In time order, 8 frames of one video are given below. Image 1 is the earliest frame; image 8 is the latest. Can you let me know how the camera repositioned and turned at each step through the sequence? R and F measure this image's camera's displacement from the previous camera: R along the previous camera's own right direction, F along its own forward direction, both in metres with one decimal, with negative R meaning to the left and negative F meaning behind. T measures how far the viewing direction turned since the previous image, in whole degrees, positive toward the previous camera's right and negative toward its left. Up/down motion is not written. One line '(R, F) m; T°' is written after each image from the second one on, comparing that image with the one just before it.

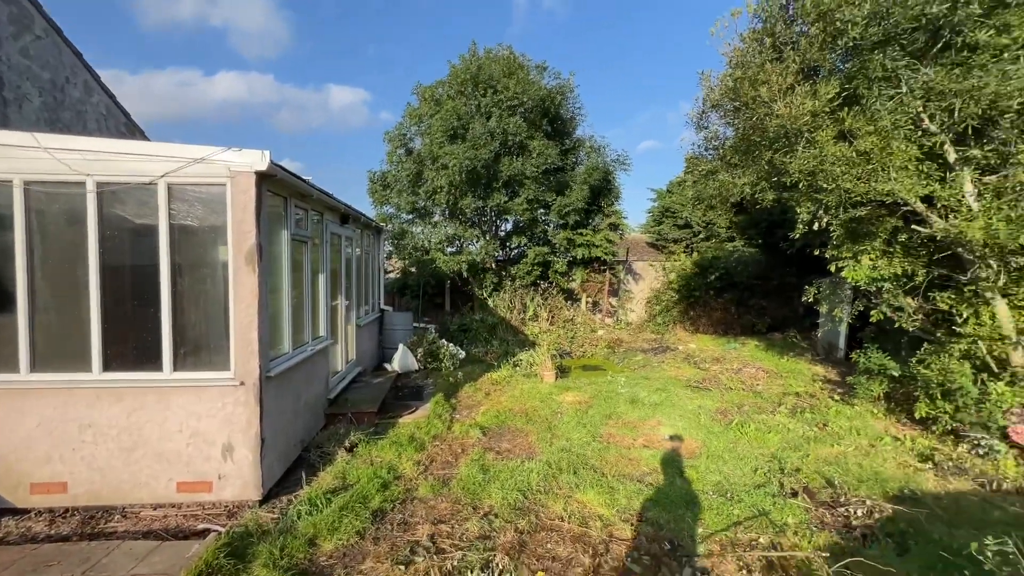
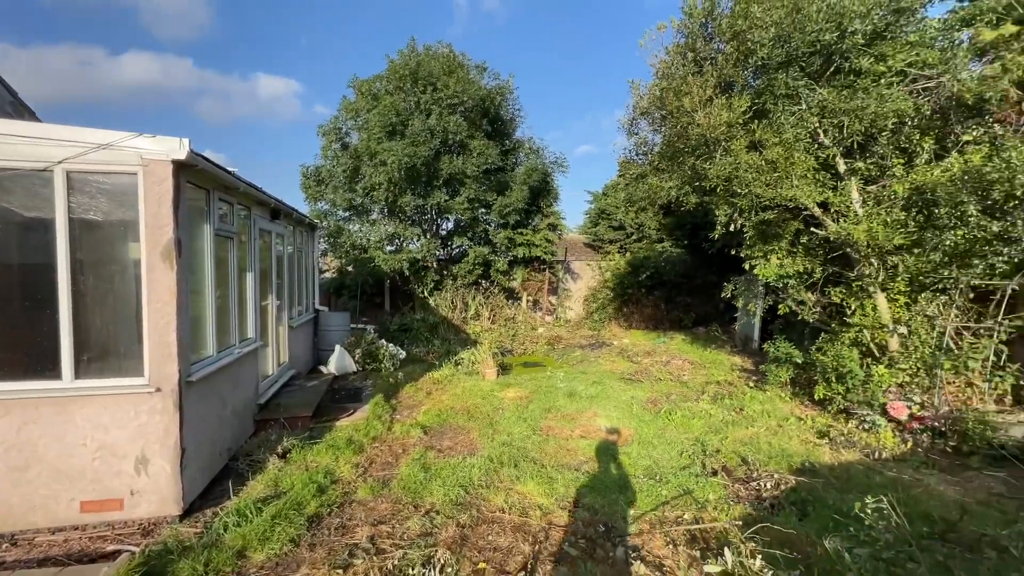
(0.0, -0.1) m; +7°
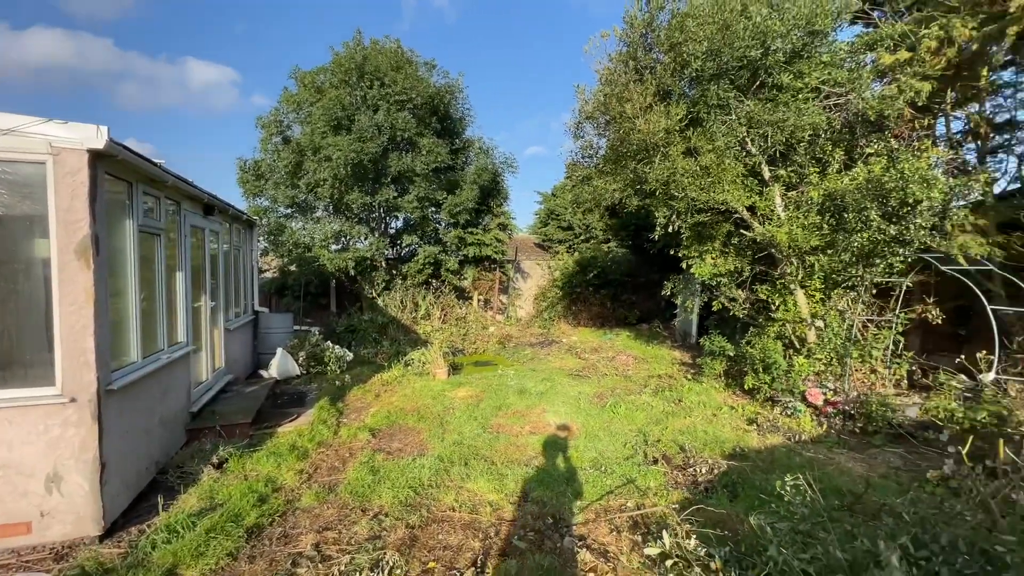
(0.0, 0.0) m; +6°
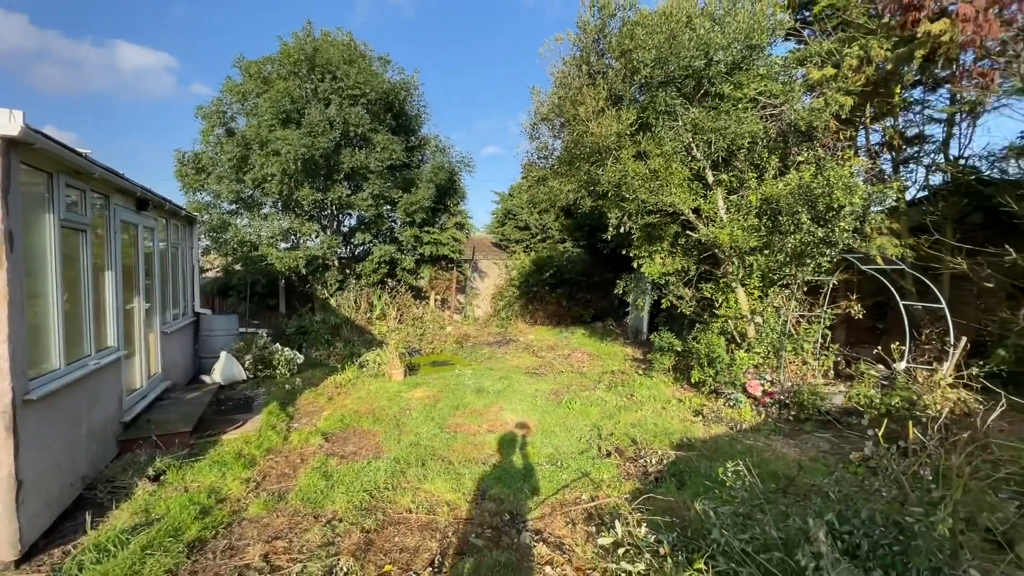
(0.0, 0.0) m; +5°
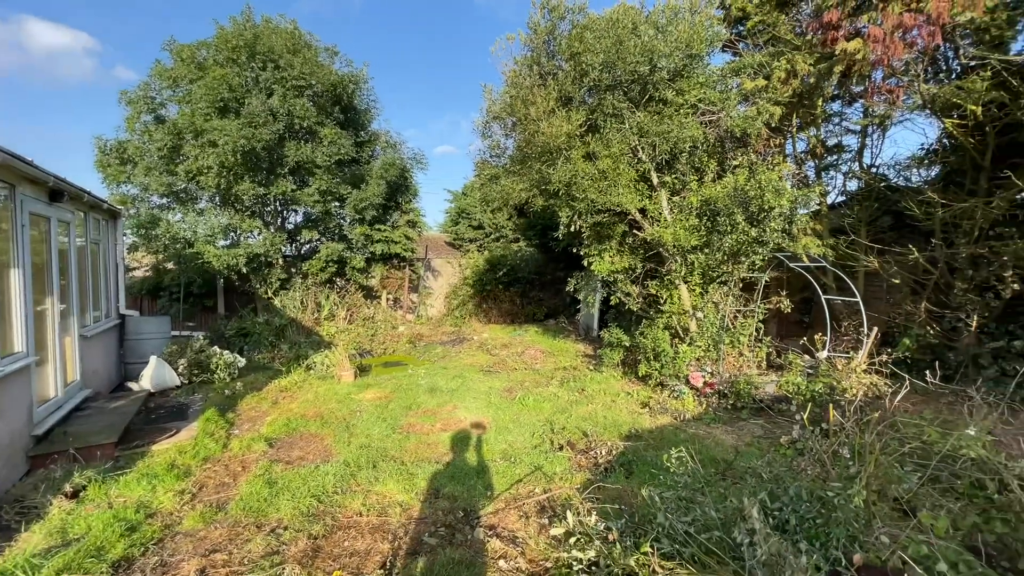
(0.0, 0.0) m; +6°
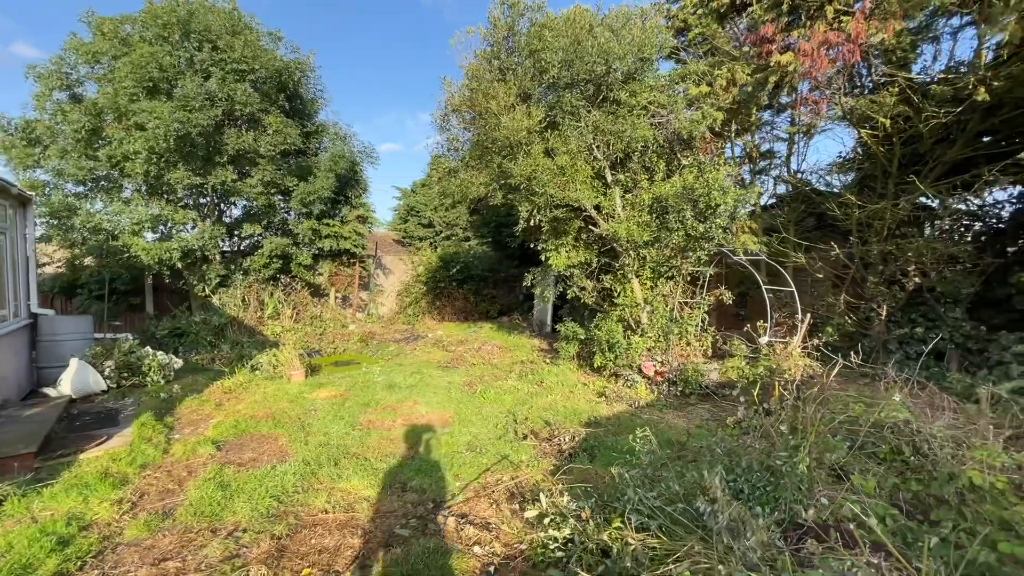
(-0.2, 0.0) m; +7°
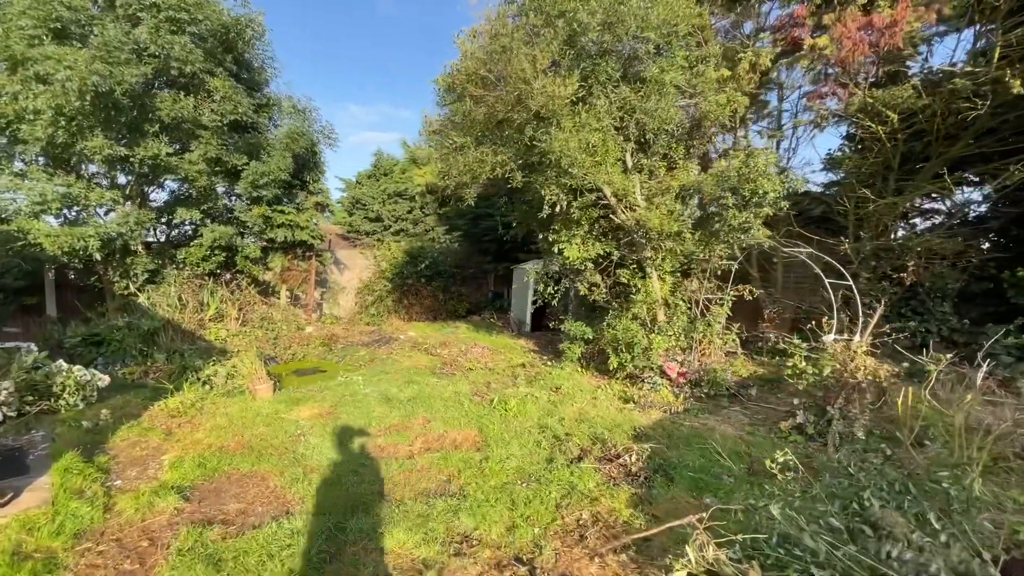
(-0.9, +0.8) m; +8°
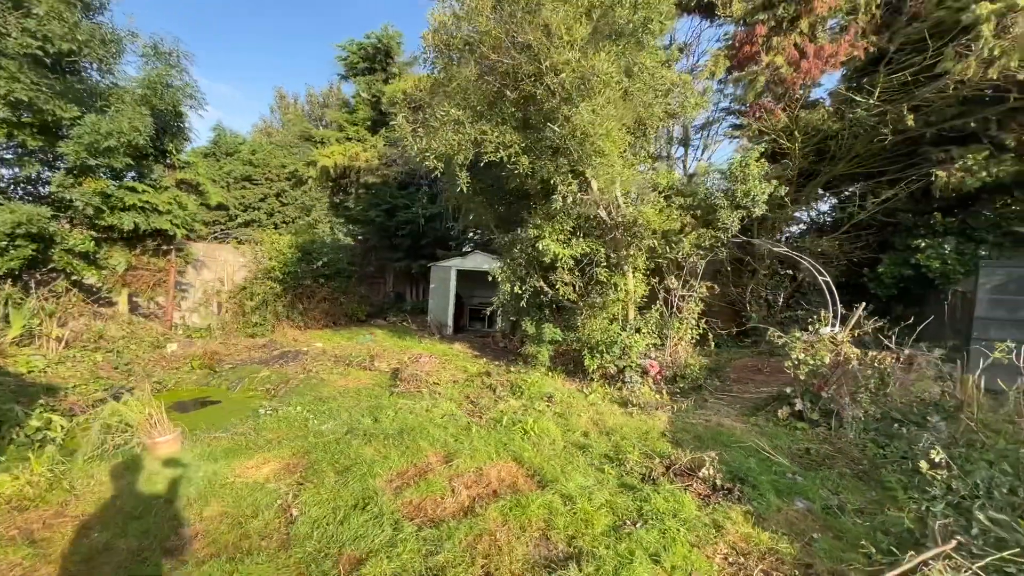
(-1.4, +0.9) m; +19°
